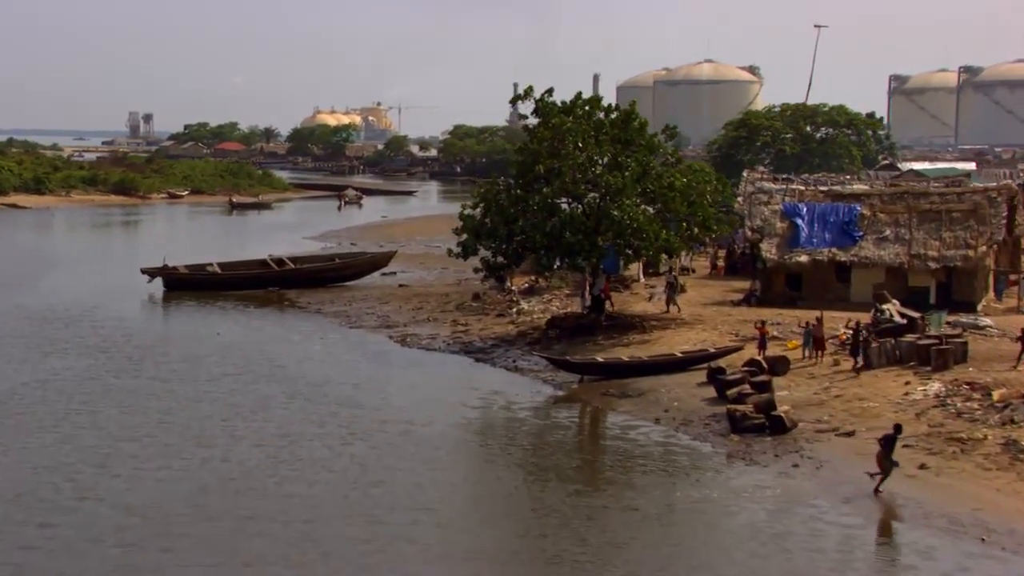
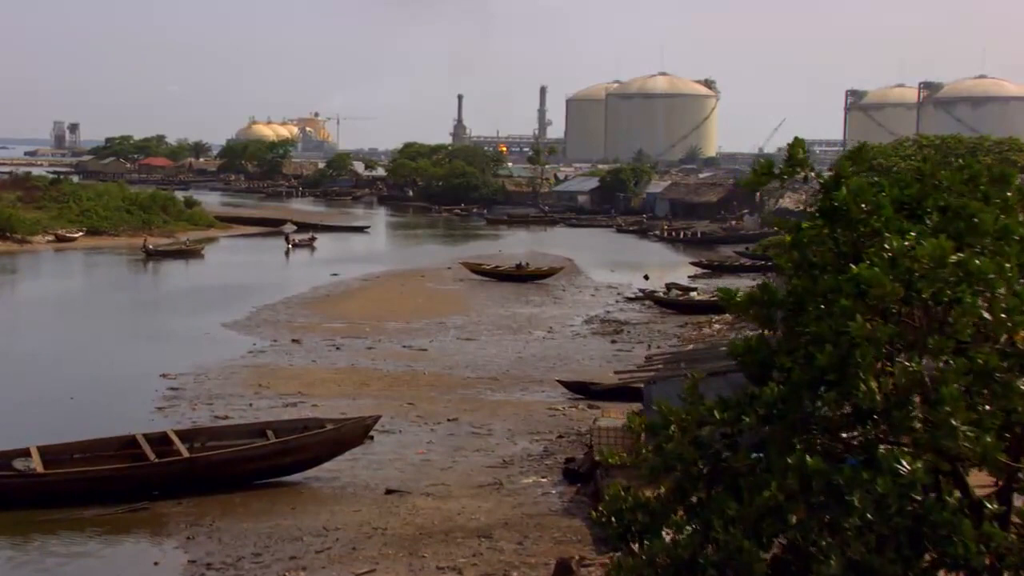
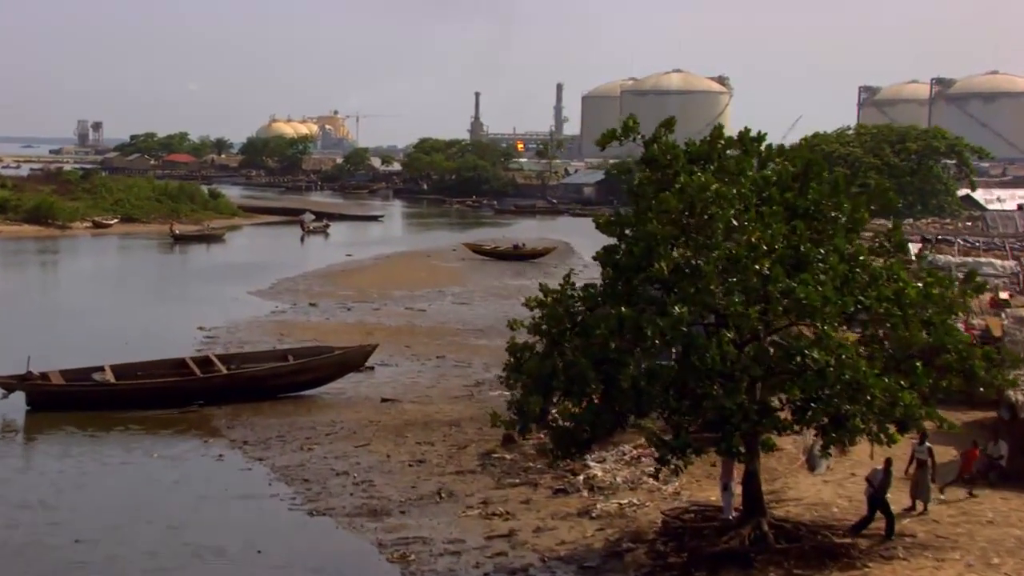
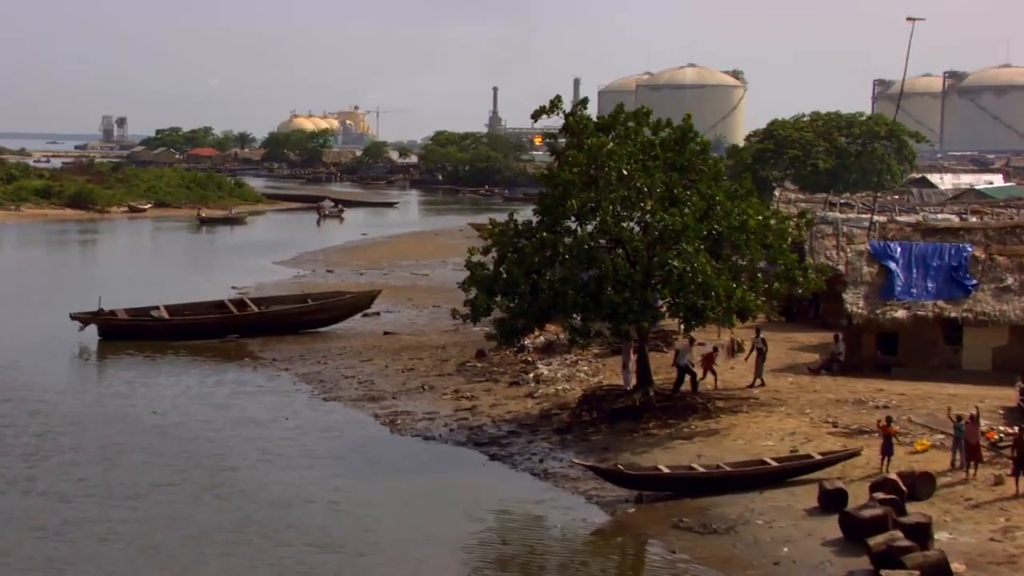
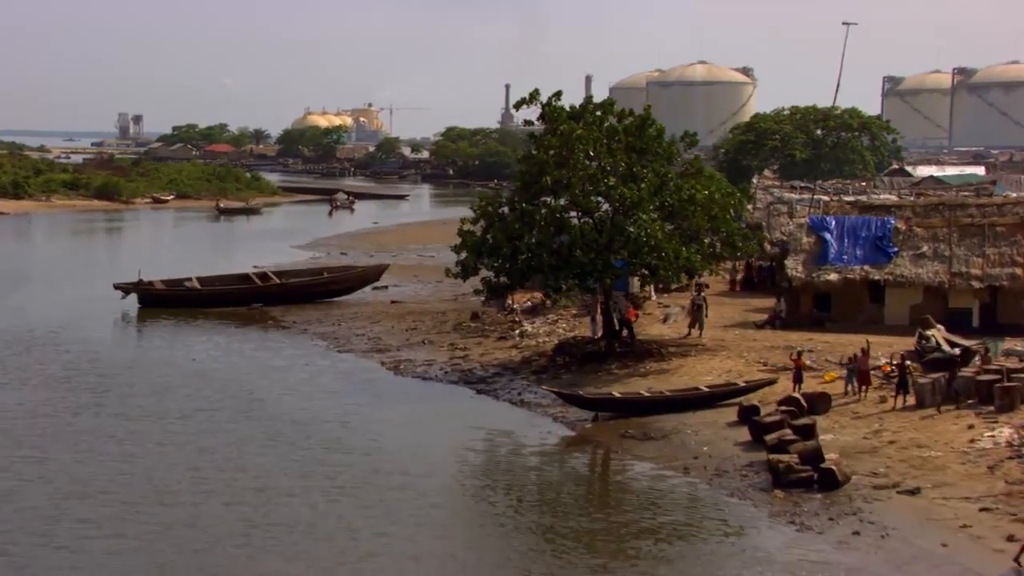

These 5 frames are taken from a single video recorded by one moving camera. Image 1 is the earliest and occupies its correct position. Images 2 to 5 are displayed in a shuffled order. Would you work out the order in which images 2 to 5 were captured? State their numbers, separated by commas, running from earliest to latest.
5, 4, 3, 2
